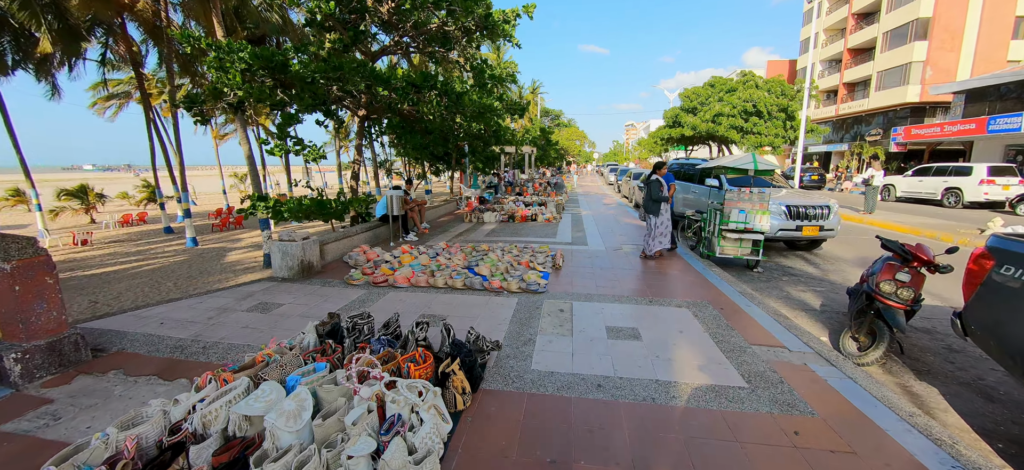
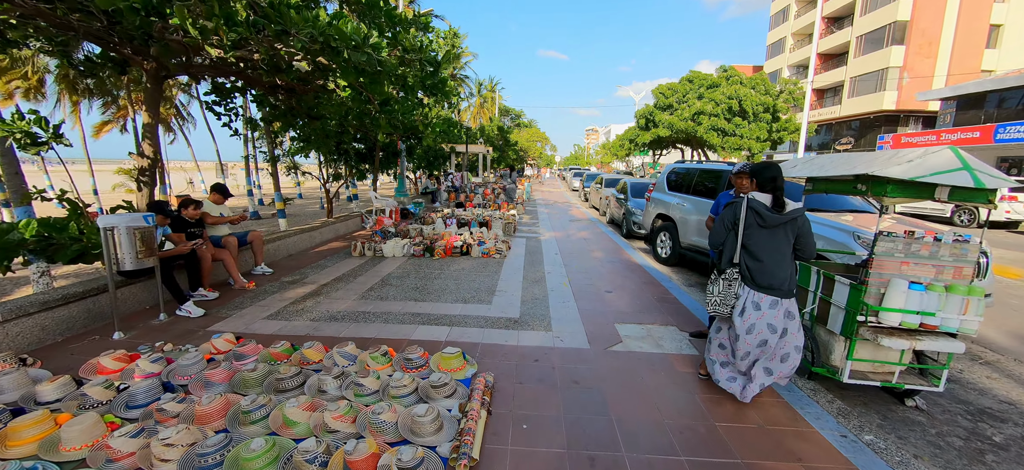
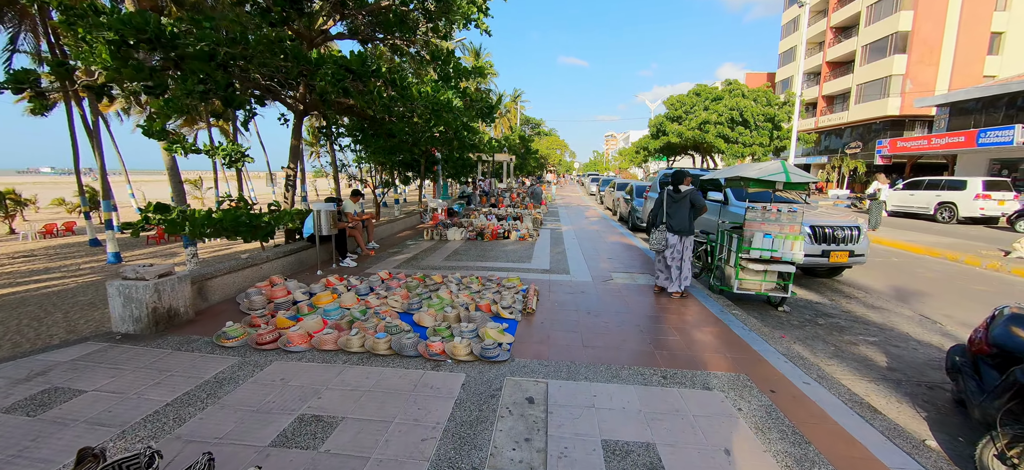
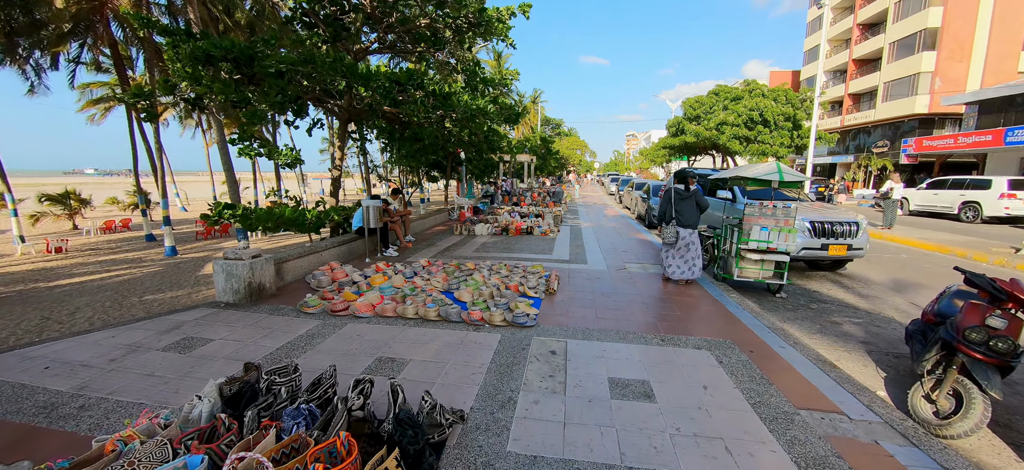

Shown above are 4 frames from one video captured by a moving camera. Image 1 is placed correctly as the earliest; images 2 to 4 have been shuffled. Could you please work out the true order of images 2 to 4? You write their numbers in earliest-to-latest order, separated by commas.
4, 3, 2
